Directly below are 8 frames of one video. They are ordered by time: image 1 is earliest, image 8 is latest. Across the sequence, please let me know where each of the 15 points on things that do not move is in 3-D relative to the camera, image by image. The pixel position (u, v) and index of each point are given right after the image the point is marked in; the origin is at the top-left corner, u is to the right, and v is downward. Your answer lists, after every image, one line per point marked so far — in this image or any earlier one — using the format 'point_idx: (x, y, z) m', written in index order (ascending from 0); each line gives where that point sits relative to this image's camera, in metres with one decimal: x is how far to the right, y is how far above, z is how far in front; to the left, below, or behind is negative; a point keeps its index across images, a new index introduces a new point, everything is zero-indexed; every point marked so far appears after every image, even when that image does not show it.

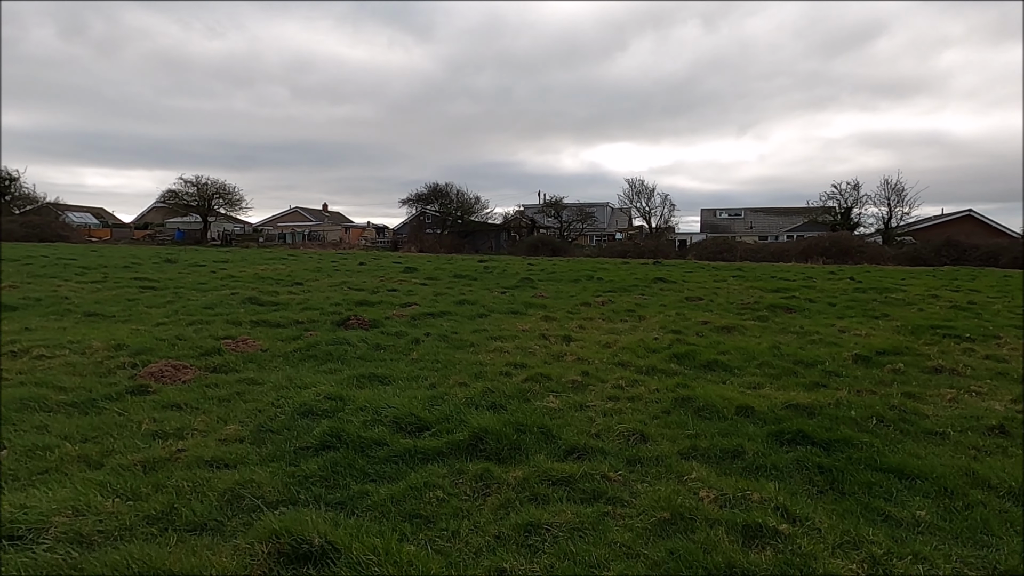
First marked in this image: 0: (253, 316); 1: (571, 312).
0: (-3.7, -0.4, +9.6) m
1: (+1.0, -0.4, +11.0) m
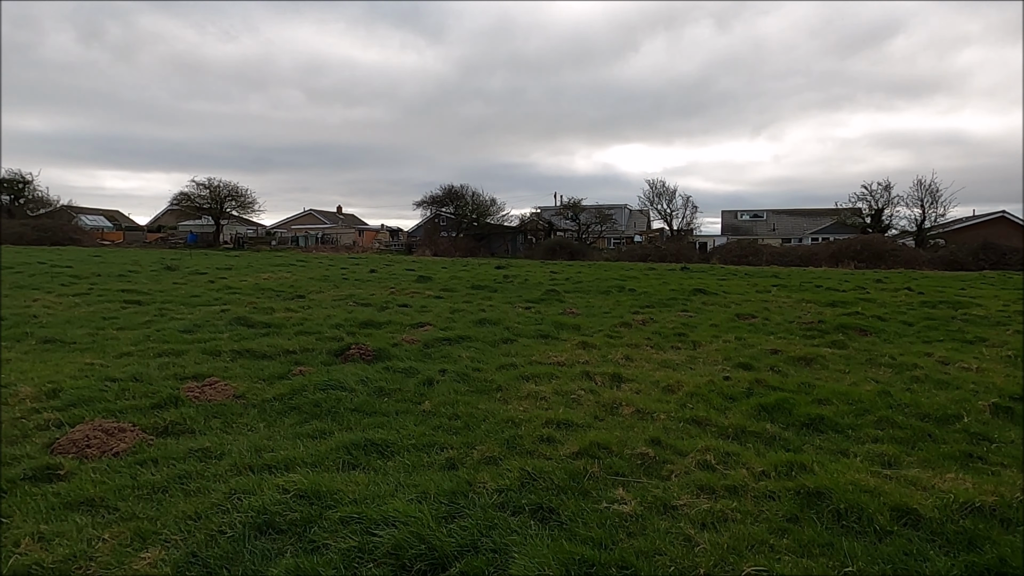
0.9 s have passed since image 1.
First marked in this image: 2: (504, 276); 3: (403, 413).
0: (-3.3, -0.7, +8.1) m
1: (+1.4, -0.7, +9.4) m
2: (-0.2, +0.3, +18.6) m
3: (-0.9, -1.0, +5.3) m
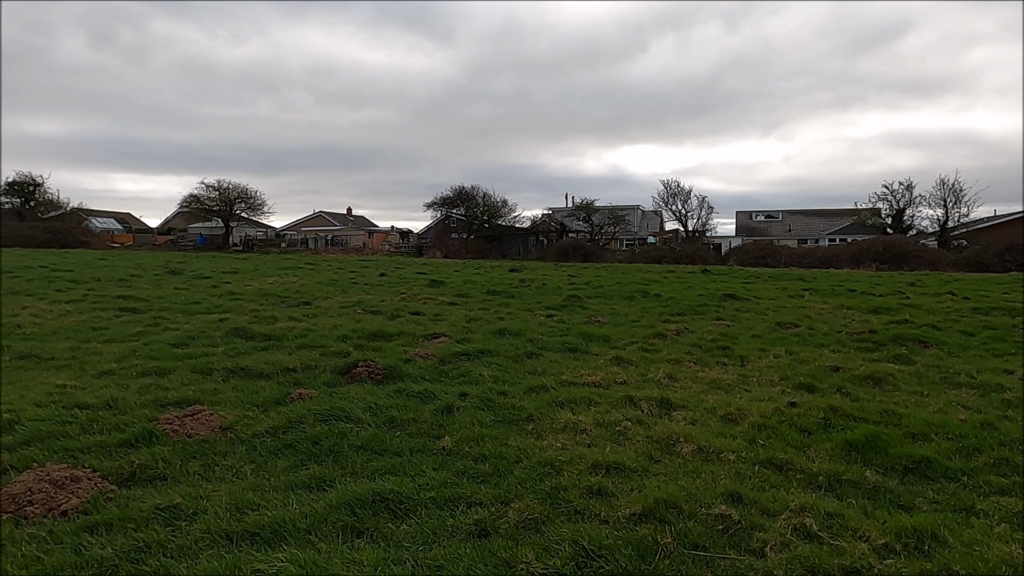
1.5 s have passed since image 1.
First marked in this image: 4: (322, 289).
0: (-3.1, -0.8, +7.3) m
1: (+1.7, -0.8, +8.5) m
2: (+0.2, +0.2, +17.7) m
3: (-0.6, -1.1, +4.5) m
4: (-4.6, 0.0, +16.1) m
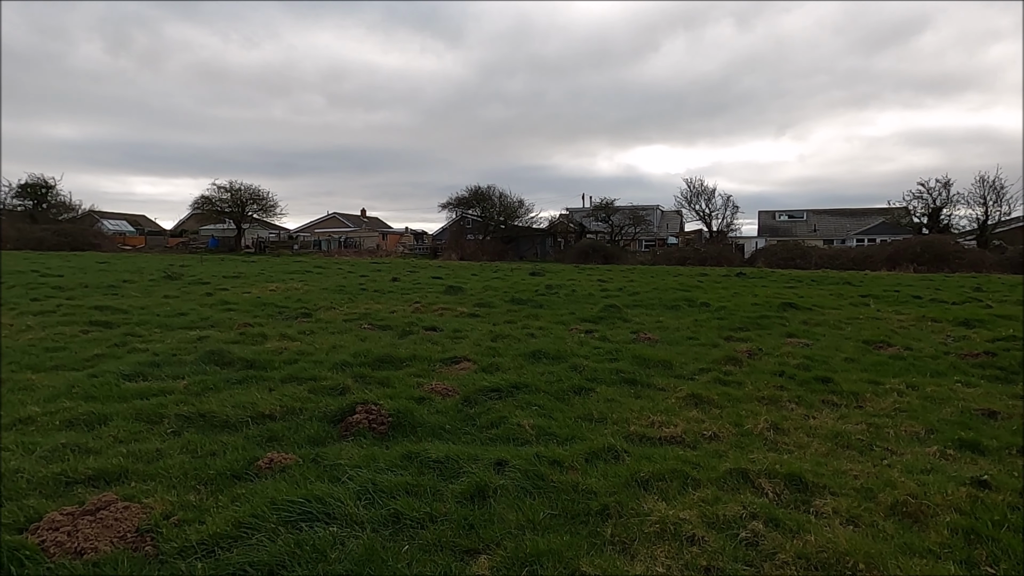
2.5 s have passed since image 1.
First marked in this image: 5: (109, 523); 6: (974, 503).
0: (-2.7, -0.9, +5.6) m
1: (+2.1, -0.9, +6.7) m
2: (+0.8, 0.0, +16.0) m
3: (-0.3, -1.2, +2.7) m
4: (-4.0, -0.2, +14.5) m
5: (-2.0, -1.1, +3.2) m
6: (+2.5, -1.2, +3.6) m
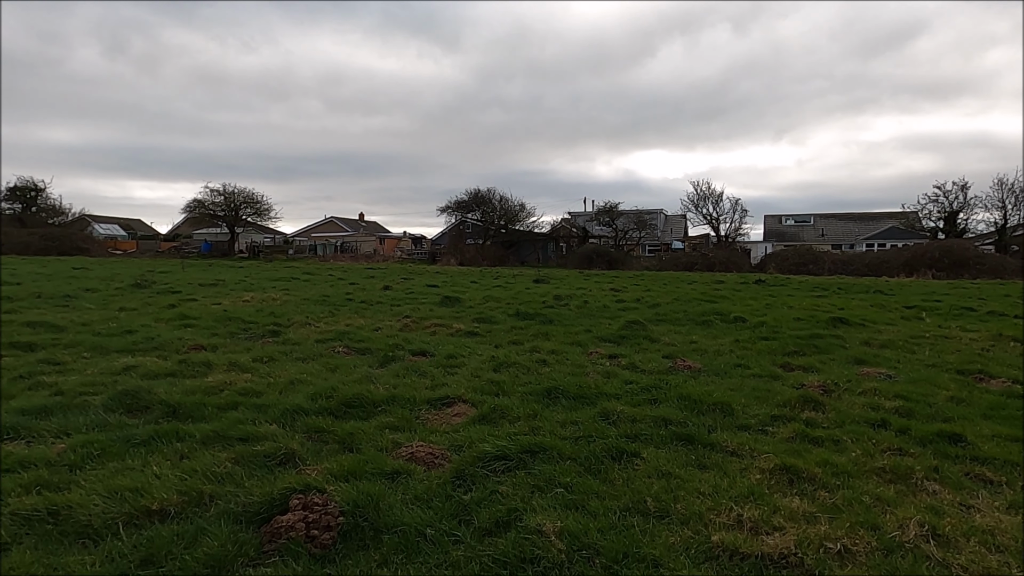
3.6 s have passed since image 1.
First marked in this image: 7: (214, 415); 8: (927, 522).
0: (-2.6, -1.1, +3.9) m
1: (+2.2, -1.1, +4.9) m
2: (+0.9, -0.2, +14.2) m
3: (-0.2, -1.4, +1.0) m
4: (-3.9, -0.4, +12.7) m
5: (-1.9, -1.3, +1.4) m
6: (+2.6, -1.3, +1.8) m
7: (-2.3, -1.0, +5.1) m
8: (+2.1, -1.2, +3.4) m
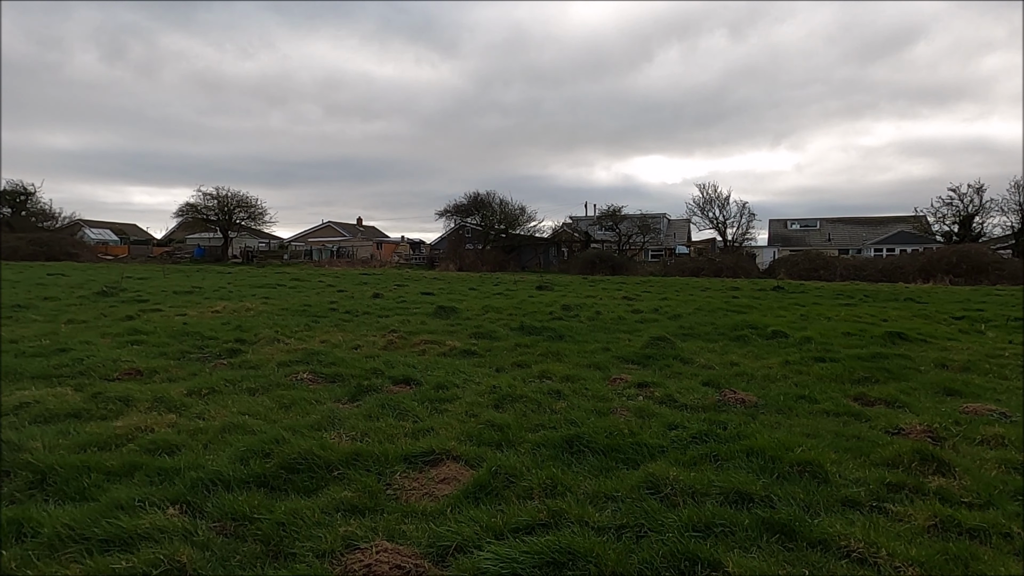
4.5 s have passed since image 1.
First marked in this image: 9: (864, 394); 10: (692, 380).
0: (-2.5, -1.2, +2.3) m
1: (+2.2, -1.2, +3.4) m
2: (+1.0, -0.4, +12.7) m
3: (-0.2, -1.4, -0.6) m
4: (-3.9, -0.6, +11.1) m
5: (-1.8, -1.4, -0.1) m
6: (+2.6, -1.4, +0.2) m
7: (-2.3, -1.1, +3.5) m
8: (+2.2, -1.3, +1.8) m
9: (+3.3, -1.0, +6.2) m
10: (+1.9, -0.9, +6.9) m
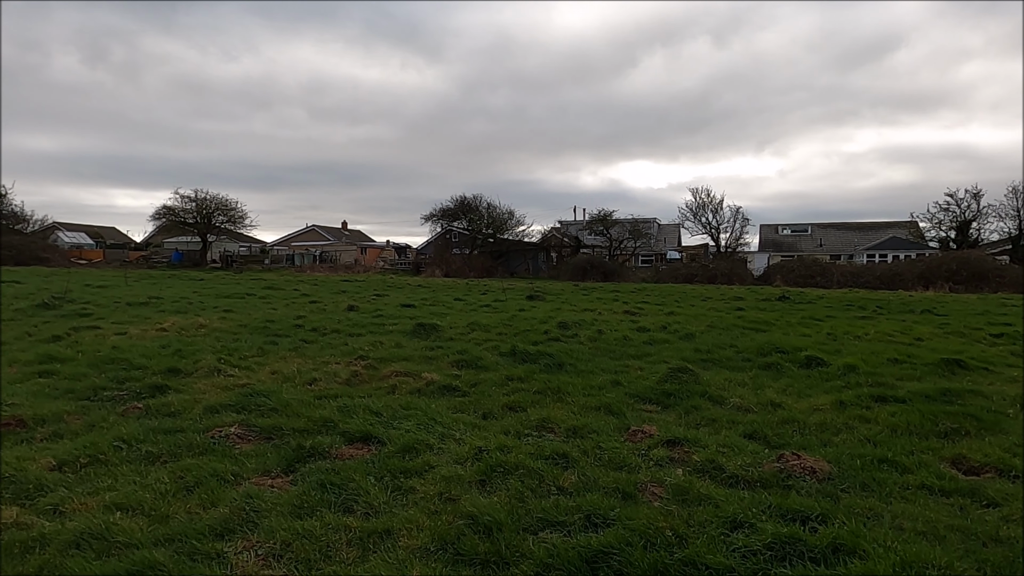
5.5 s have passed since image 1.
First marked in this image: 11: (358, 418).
0: (-2.5, -1.4, +0.7) m
1: (+2.2, -1.4, +1.9) m
2: (+0.8, -0.6, +11.2) m
3: (-0.1, -1.6, -2.1) m
4: (-4.0, -0.8, +9.6) m
5: (-1.8, -1.5, -1.7) m
6: (+2.7, -1.5, -1.2) m
7: (-2.3, -1.3, +2.0) m
8: (+2.2, -1.5, +0.4) m
9: (+3.2, -1.2, +4.7) m
10: (+1.8, -1.1, +5.4) m
11: (-1.2, -1.0, +5.3) m
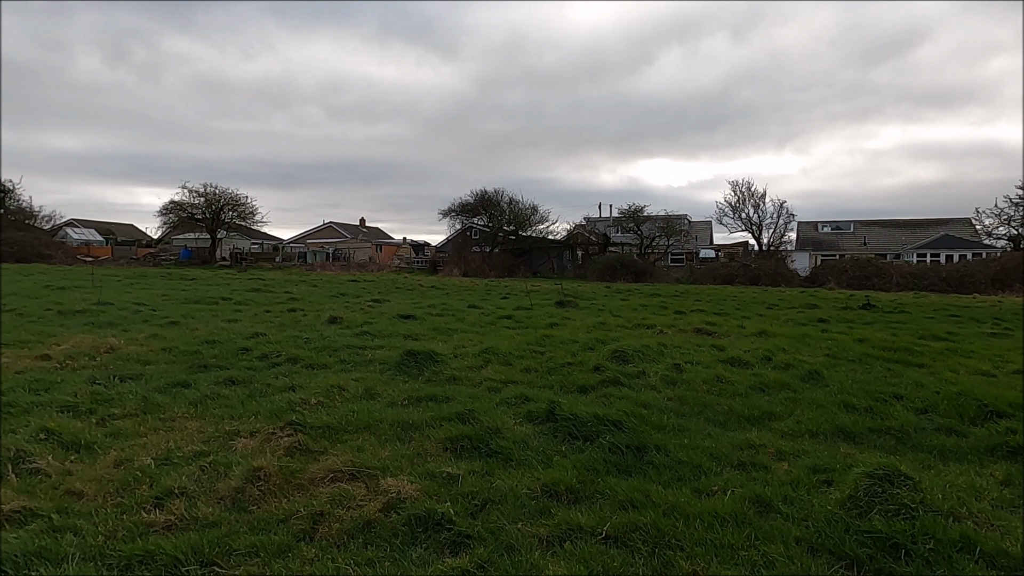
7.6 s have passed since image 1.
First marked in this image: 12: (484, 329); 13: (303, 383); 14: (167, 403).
0: (-2.5, -1.5, -2.7) m
1: (+2.3, -1.5, -1.7) m
2: (+1.2, -0.7, +7.7) m
3: (-0.2, -1.8, -5.6) m
4: (-3.7, -0.9, +6.2) m
5: (-1.8, -1.7, -5.1) m
6: (+2.6, -1.7, -4.8) m
7: (-2.2, -1.4, -1.4) m
8: (+2.2, -1.6, -3.2) m
9: (+3.4, -1.3, +1.1) m
10: (+2.0, -1.3, +1.9) m
11: (-1.1, -1.2, +1.9) m
12: (-0.4, -0.6, +10.3) m
13: (-2.1, -0.9, +6.5) m
14: (-2.9, -1.0, +5.6) m
